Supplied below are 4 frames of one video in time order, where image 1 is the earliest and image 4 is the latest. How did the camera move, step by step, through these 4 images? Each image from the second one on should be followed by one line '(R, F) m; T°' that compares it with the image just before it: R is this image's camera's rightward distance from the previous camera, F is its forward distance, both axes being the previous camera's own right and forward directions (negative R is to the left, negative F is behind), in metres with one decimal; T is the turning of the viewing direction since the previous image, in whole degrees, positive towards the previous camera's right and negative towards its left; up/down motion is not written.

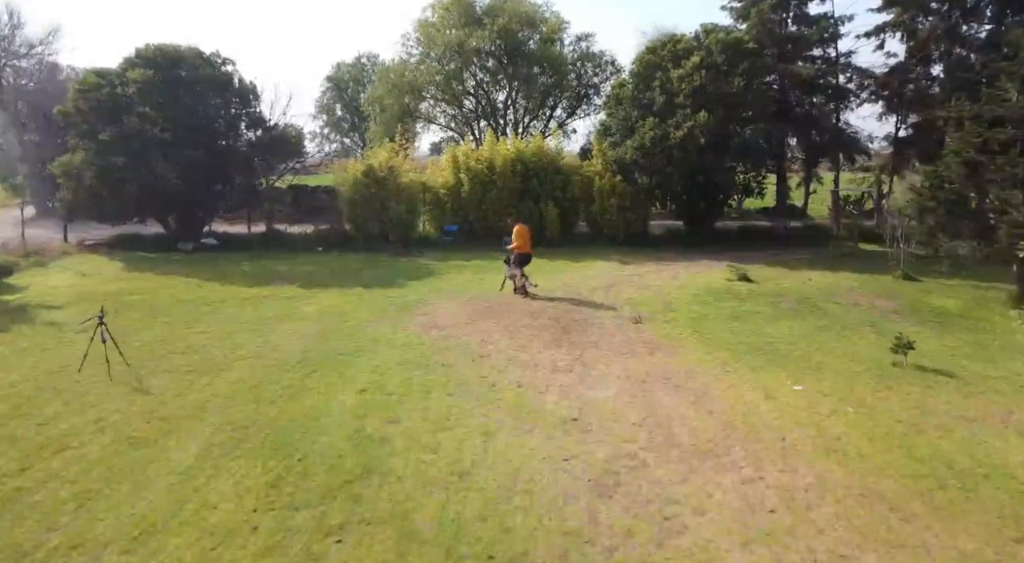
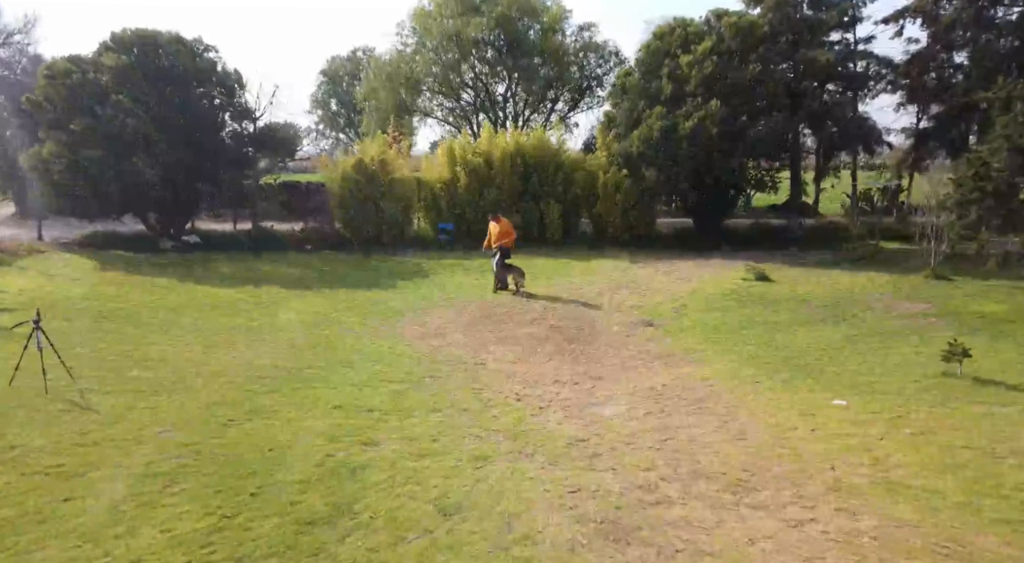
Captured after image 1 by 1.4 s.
(0.0, +1.1) m; 0°
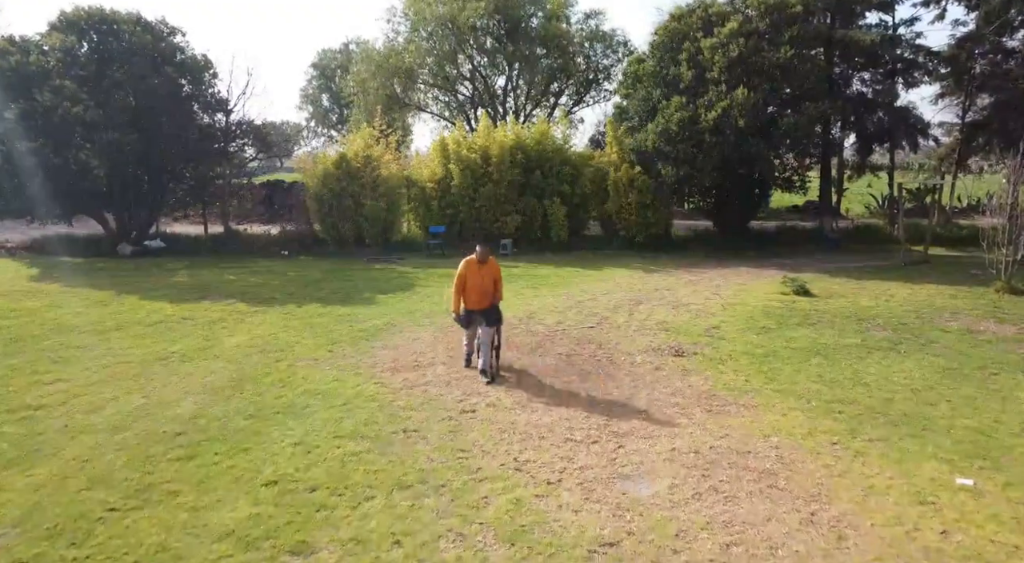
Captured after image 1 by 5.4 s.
(0.0, +2.0) m; 0°
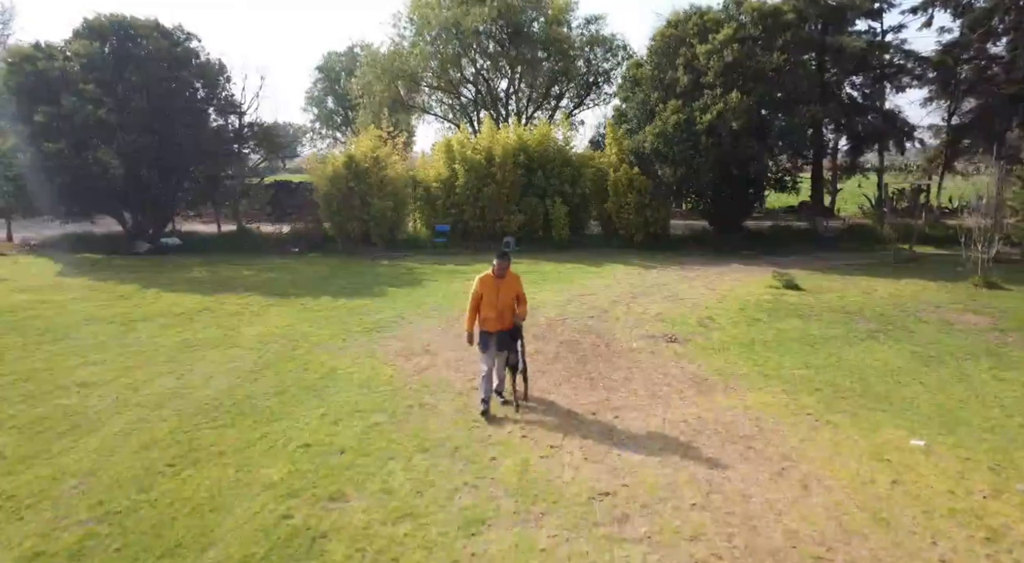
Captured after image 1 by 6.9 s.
(-0.1, -0.7) m; 0°
